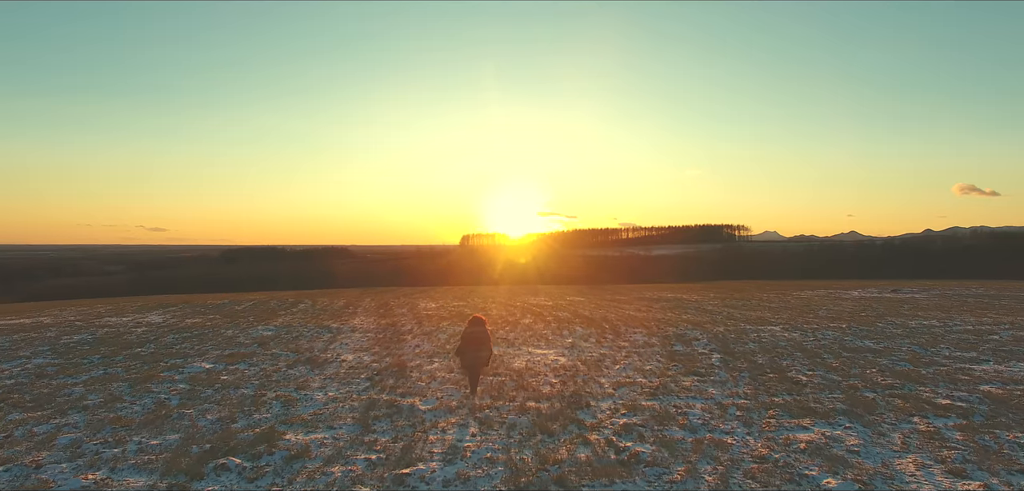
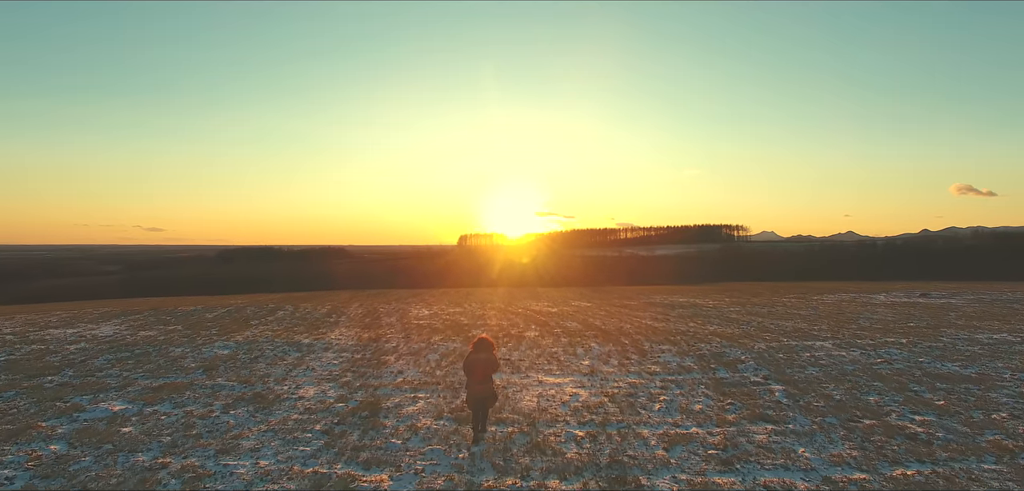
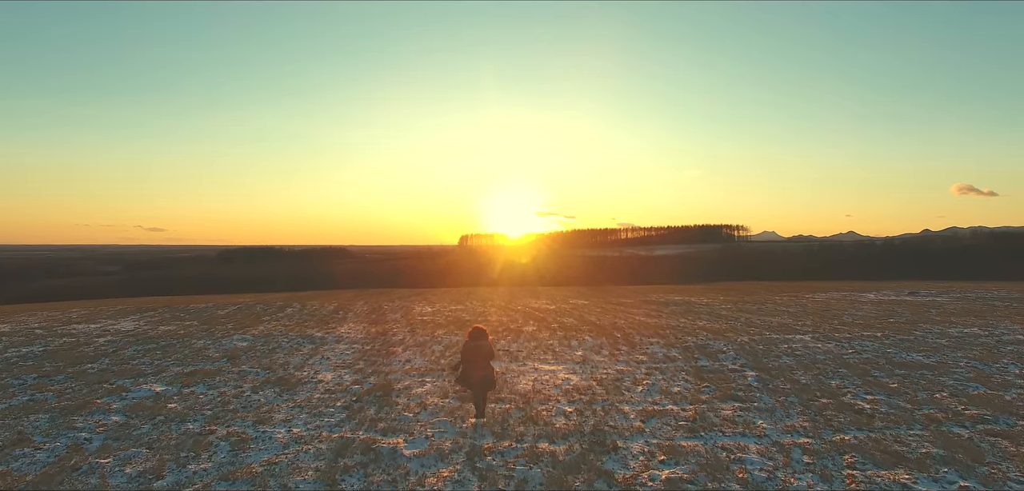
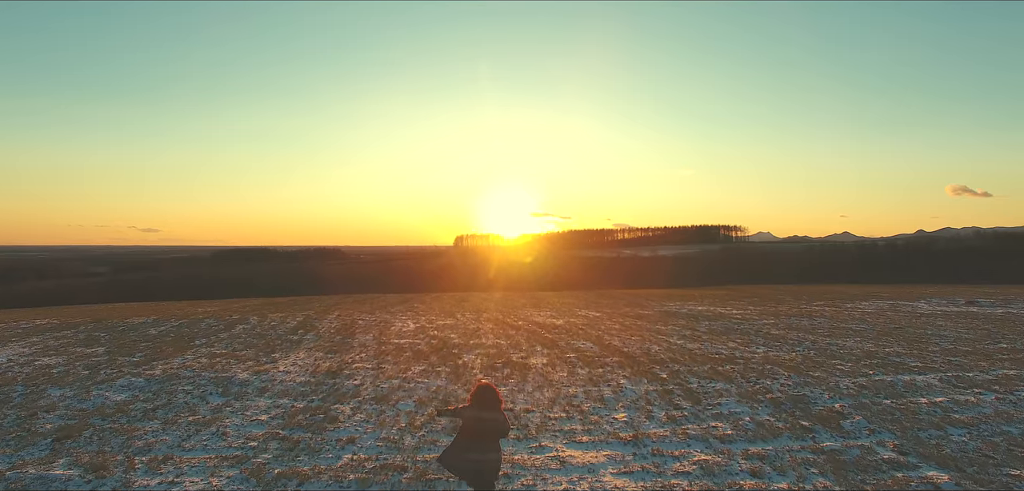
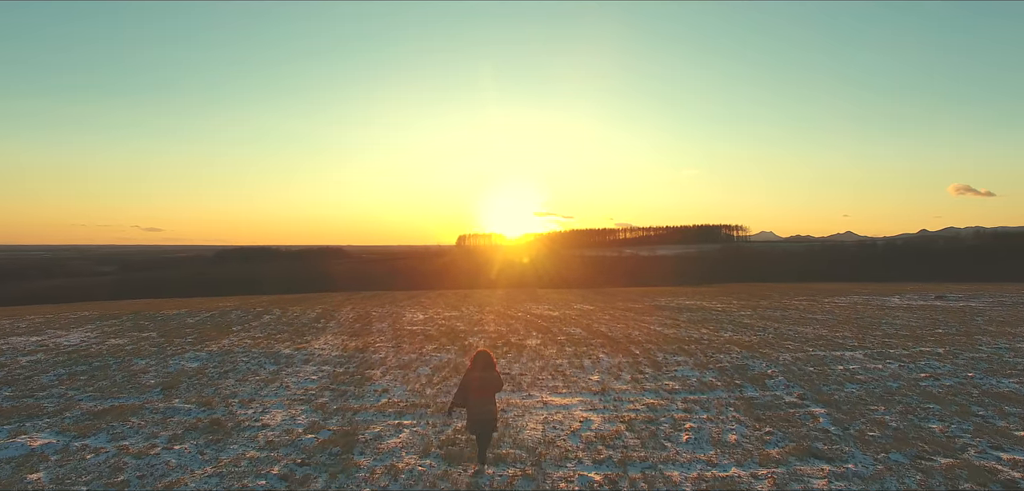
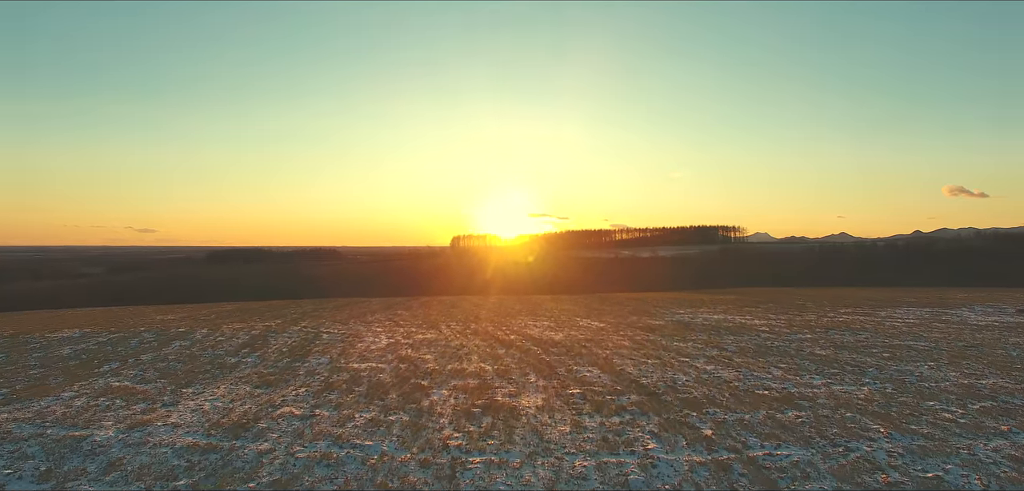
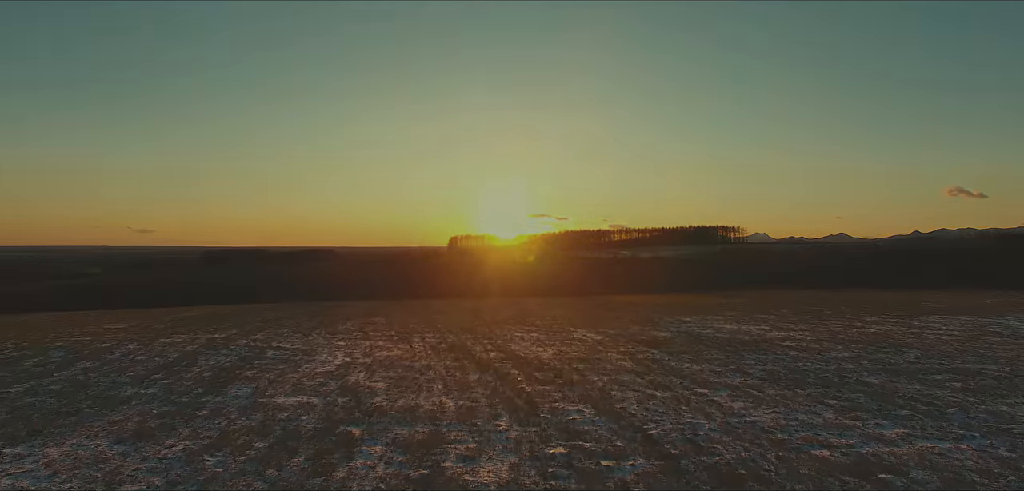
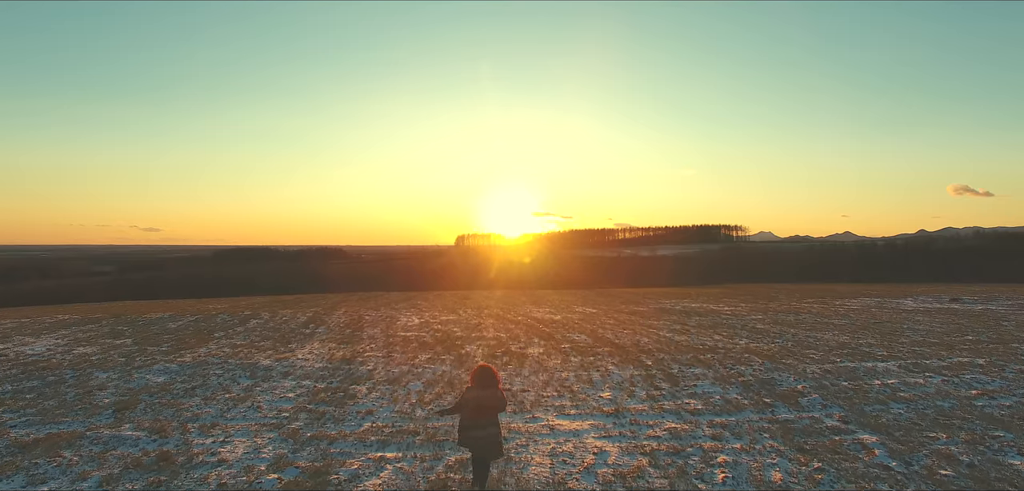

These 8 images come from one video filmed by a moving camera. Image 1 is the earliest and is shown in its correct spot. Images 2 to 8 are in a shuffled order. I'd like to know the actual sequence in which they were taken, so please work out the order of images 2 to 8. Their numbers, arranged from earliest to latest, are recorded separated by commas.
3, 2, 5, 8, 4, 6, 7
